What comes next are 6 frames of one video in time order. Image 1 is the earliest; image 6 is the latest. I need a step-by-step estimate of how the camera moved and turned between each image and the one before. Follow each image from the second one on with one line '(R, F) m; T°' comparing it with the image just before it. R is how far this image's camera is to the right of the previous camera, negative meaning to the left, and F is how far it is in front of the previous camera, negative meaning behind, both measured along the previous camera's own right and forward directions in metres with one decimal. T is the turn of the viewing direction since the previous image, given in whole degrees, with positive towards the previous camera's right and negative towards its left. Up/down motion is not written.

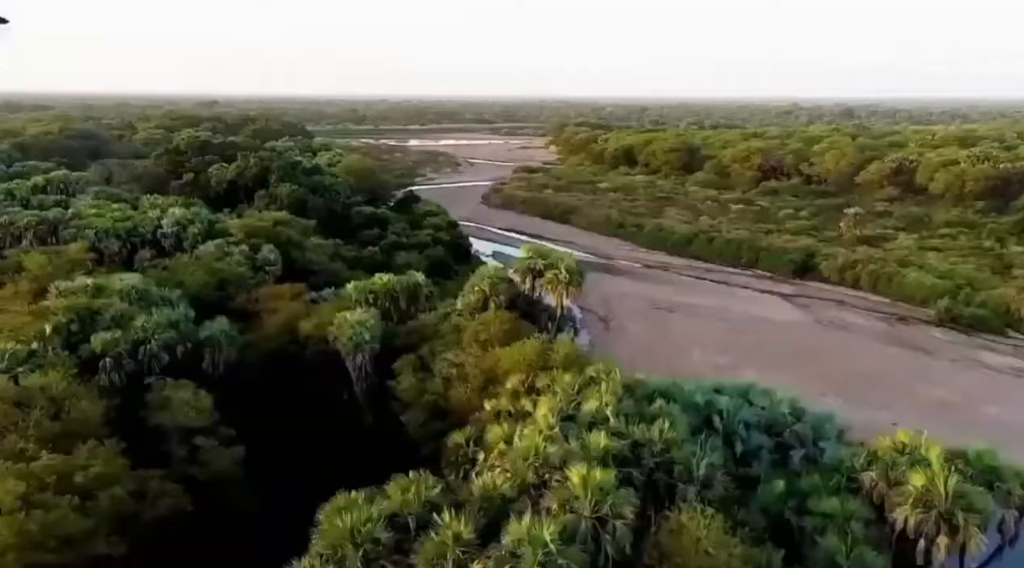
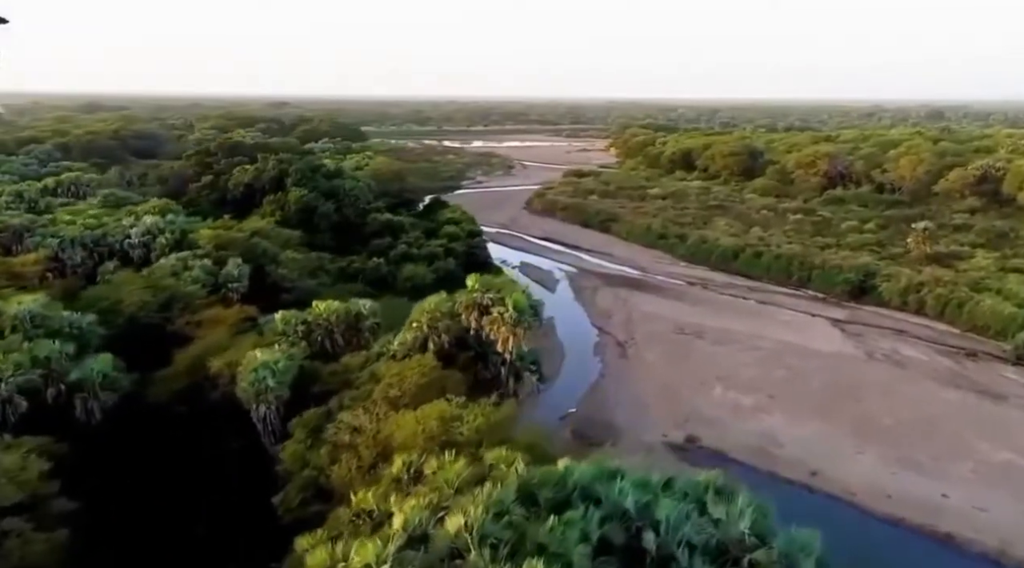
(+2.7, +3.7) m; -5°
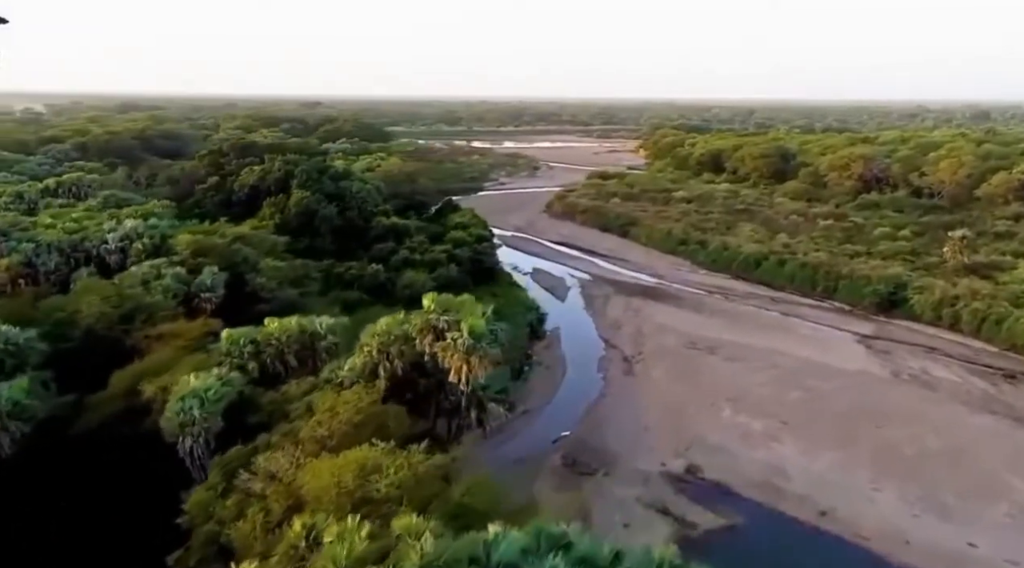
(+1.4, +1.9) m; -2°
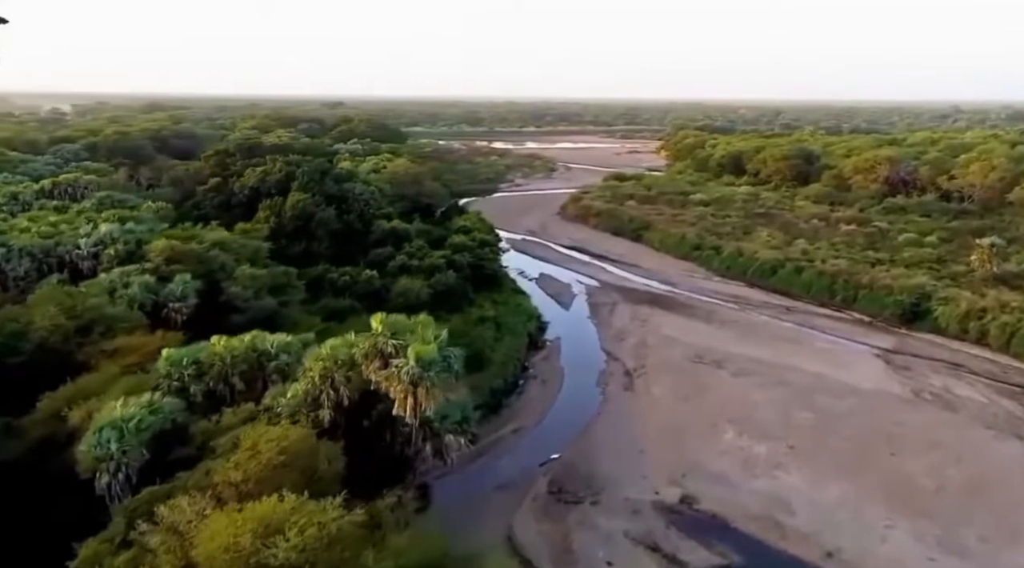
(+1.1, +1.6) m; -2°
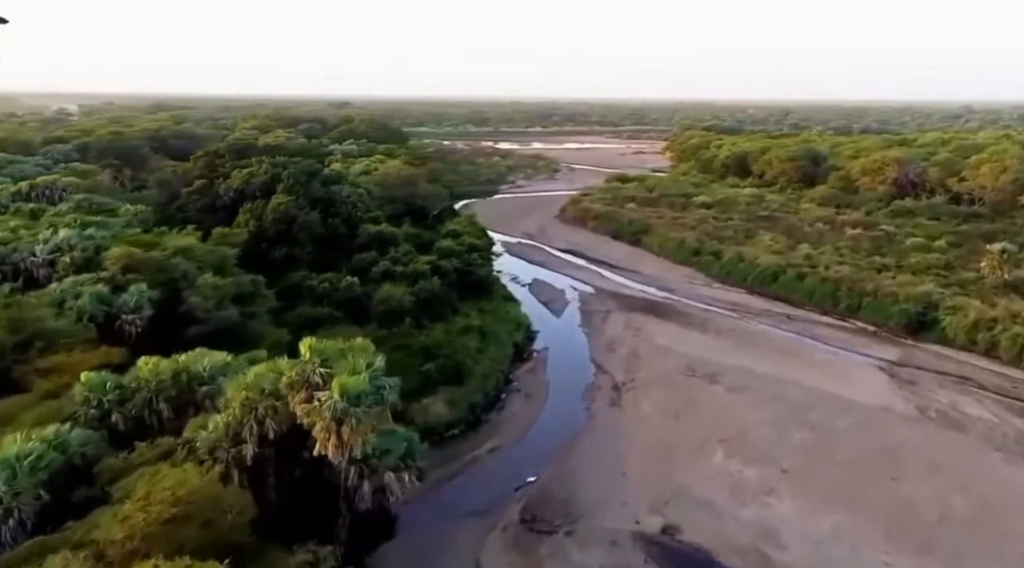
(+1.0, +1.5) m; -1°
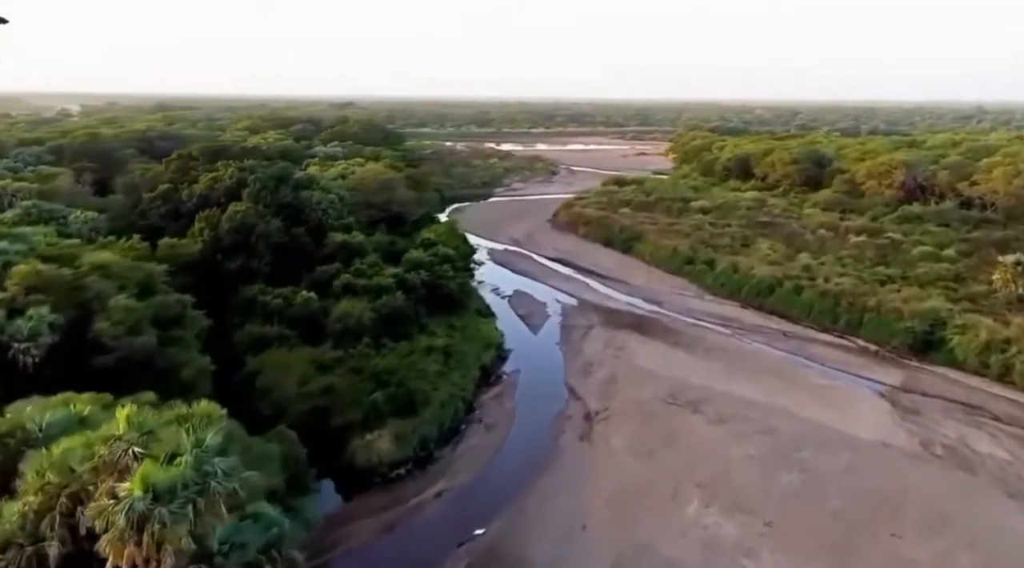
(+1.6, +2.7) m; -1°
